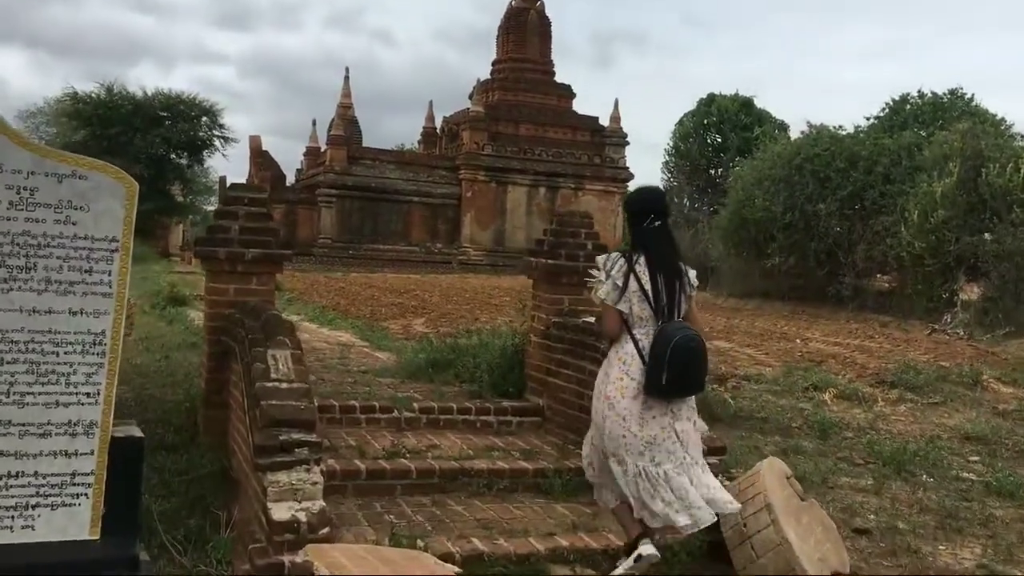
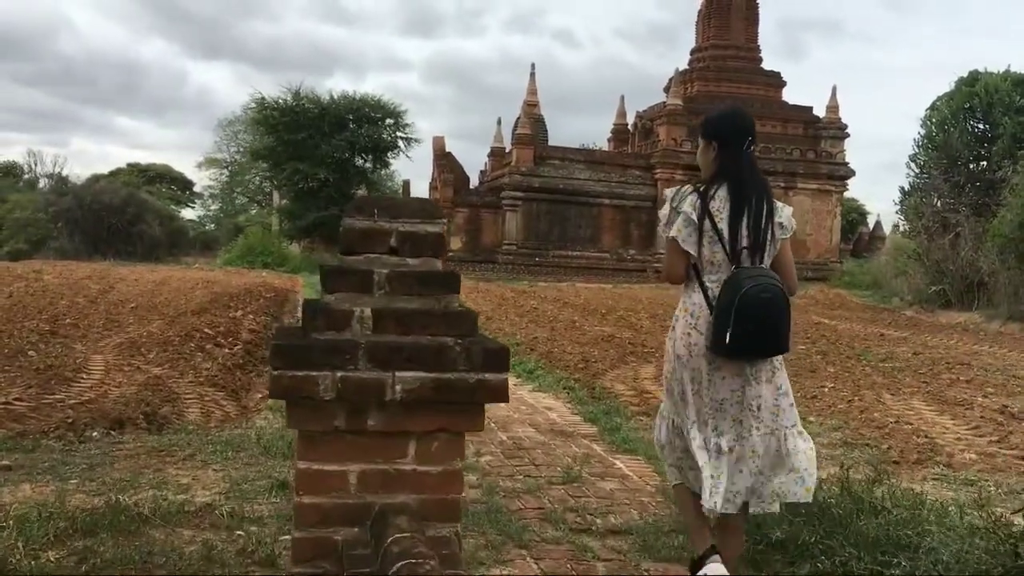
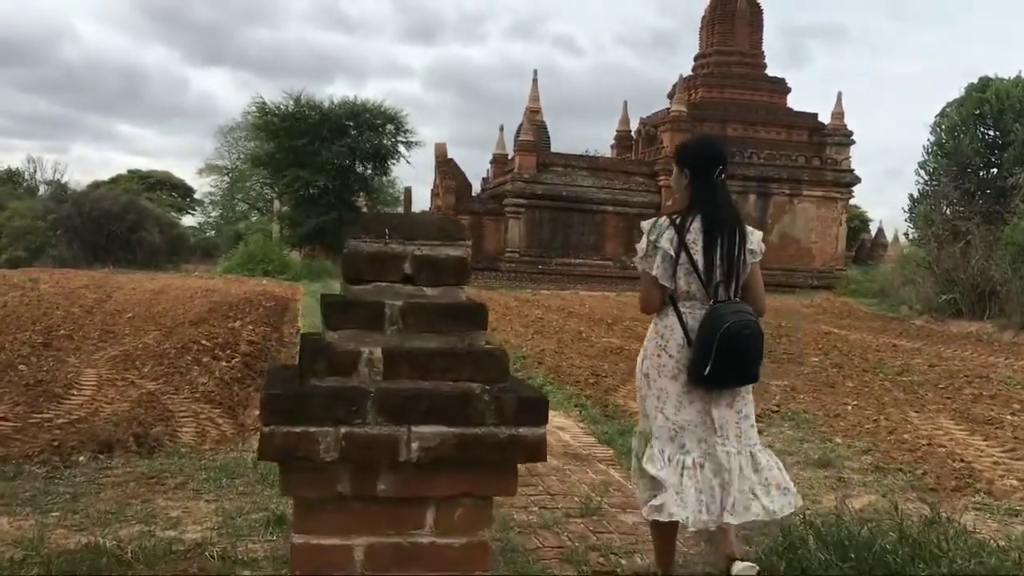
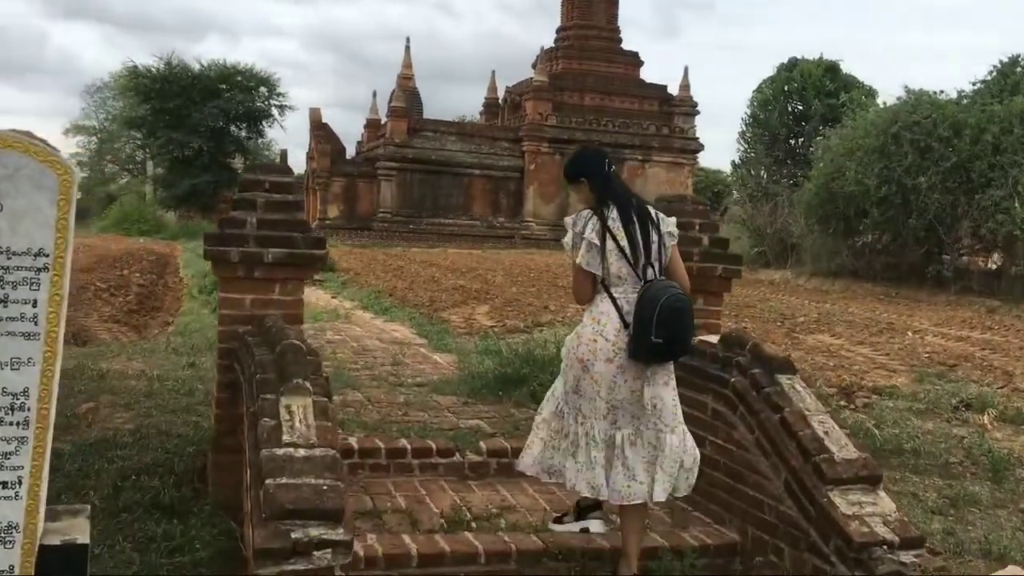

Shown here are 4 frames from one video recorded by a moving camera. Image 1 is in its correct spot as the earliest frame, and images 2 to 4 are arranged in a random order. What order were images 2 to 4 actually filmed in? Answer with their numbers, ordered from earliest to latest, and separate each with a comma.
4, 2, 3
